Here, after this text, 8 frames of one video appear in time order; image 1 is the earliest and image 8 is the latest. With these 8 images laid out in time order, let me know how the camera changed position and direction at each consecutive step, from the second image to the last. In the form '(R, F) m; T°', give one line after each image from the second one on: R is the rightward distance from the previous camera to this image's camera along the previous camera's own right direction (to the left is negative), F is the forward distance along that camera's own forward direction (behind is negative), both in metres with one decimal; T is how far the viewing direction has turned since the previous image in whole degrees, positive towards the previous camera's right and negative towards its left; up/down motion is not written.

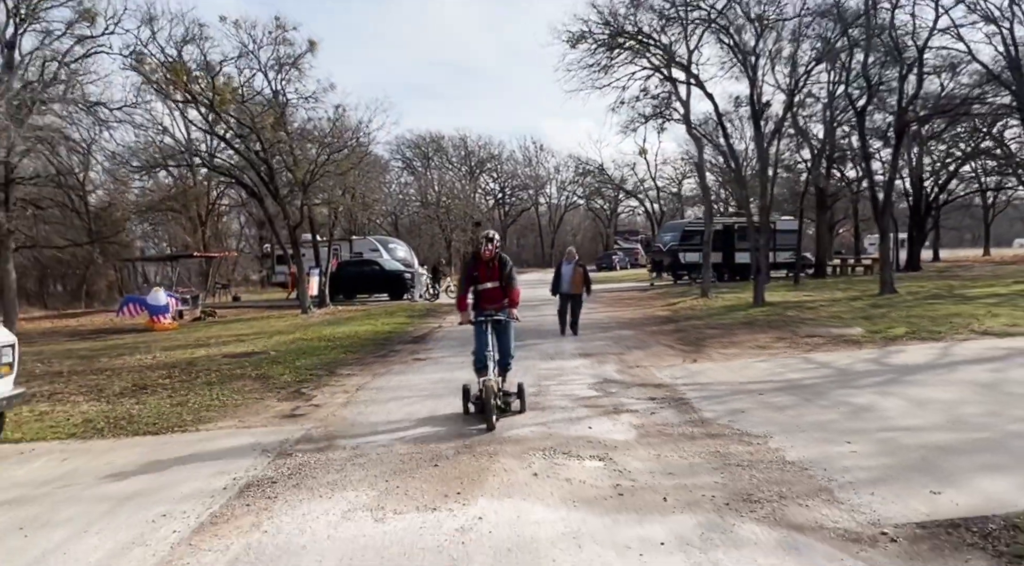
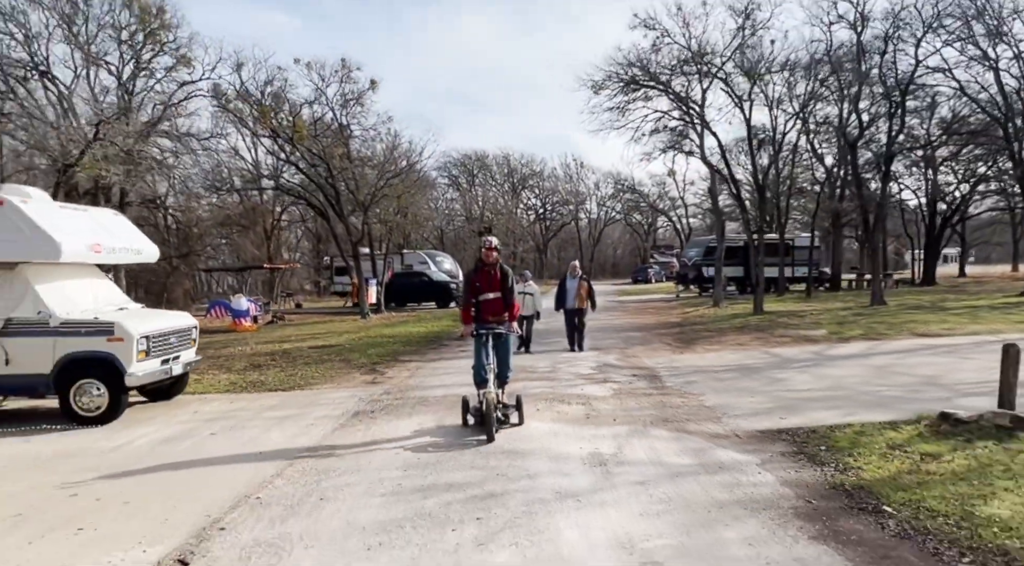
(+0.4, -3.4) m; -3°
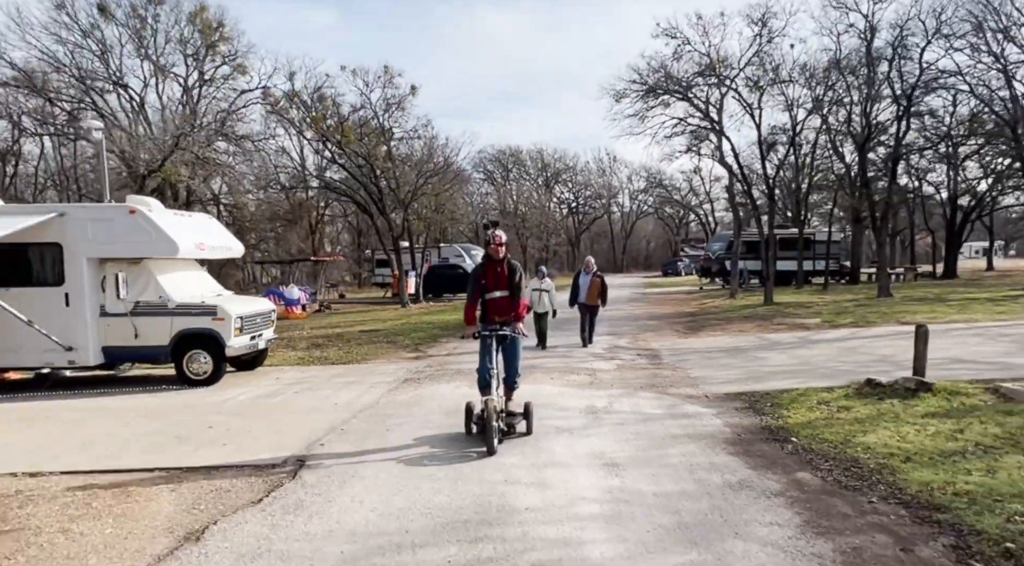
(+0.2, -2.2) m; -3°
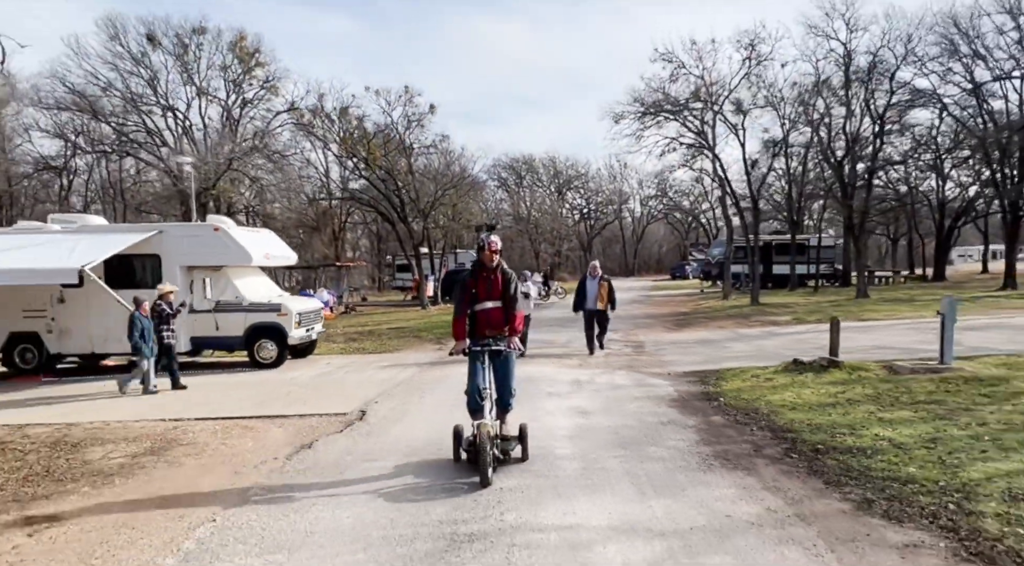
(+0.2, -2.7) m; -1°
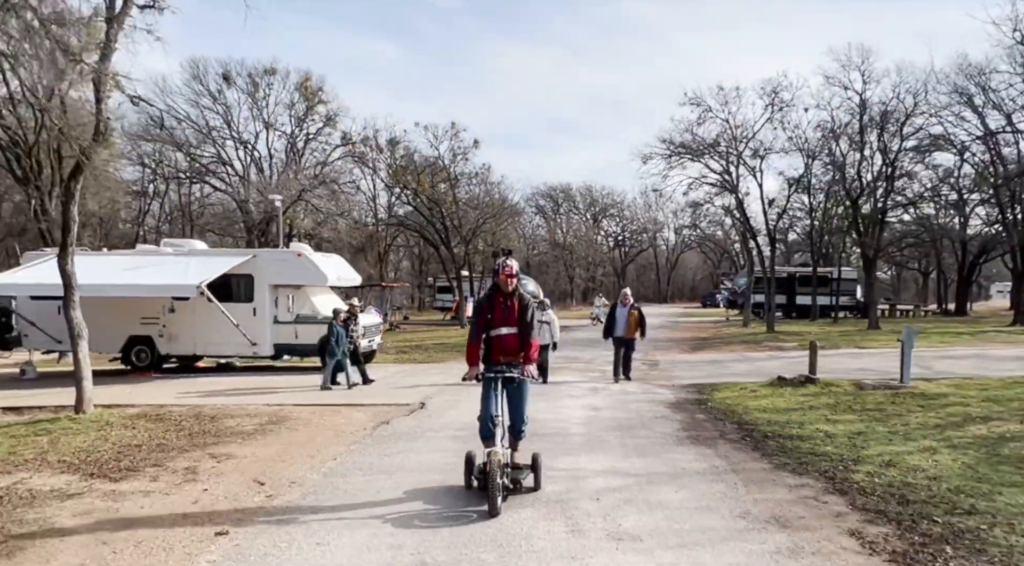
(+0.1, -2.6) m; -3°
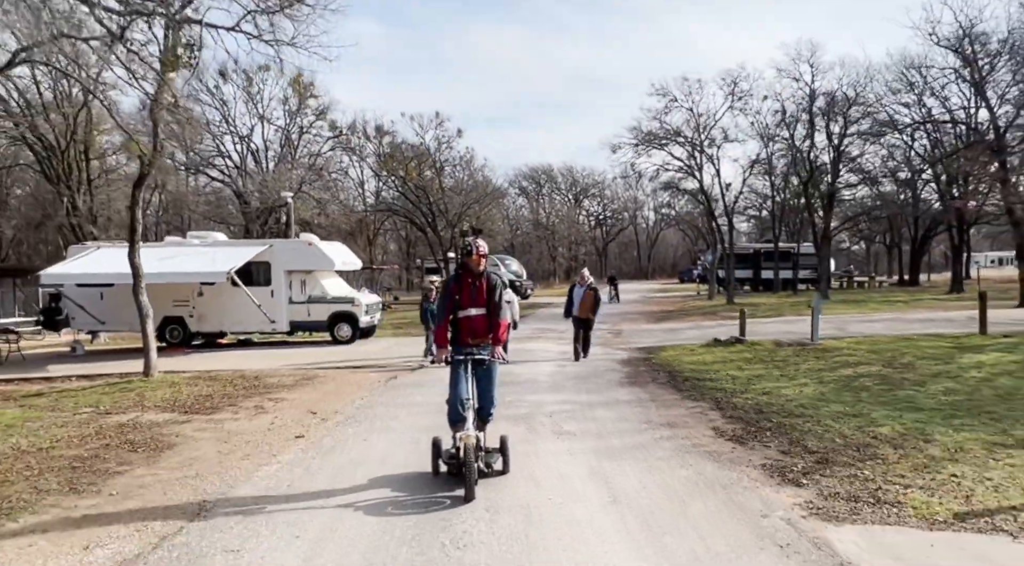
(+0.1, -2.8) m; +1°
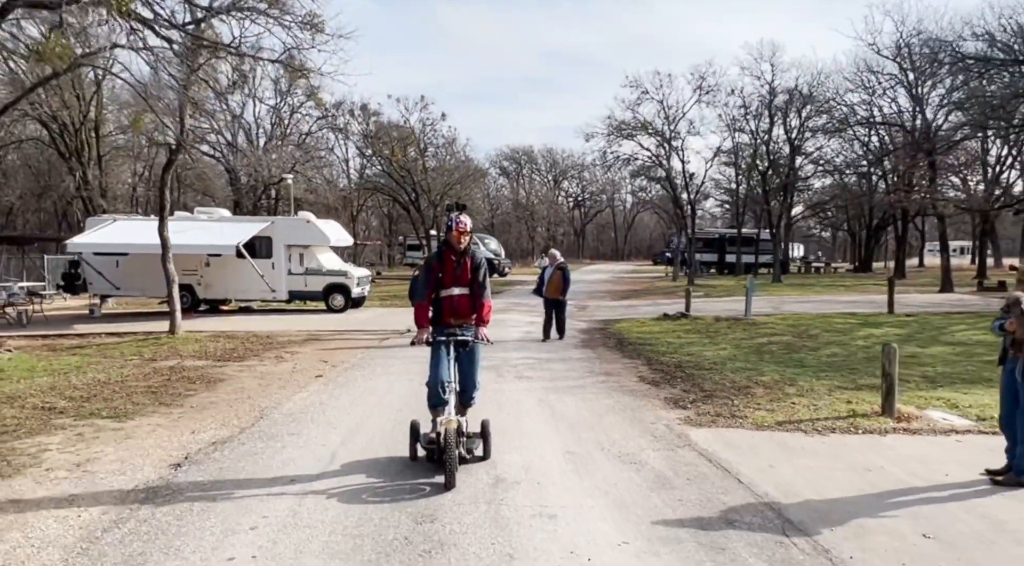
(+0.1, -2.4) m; +2°
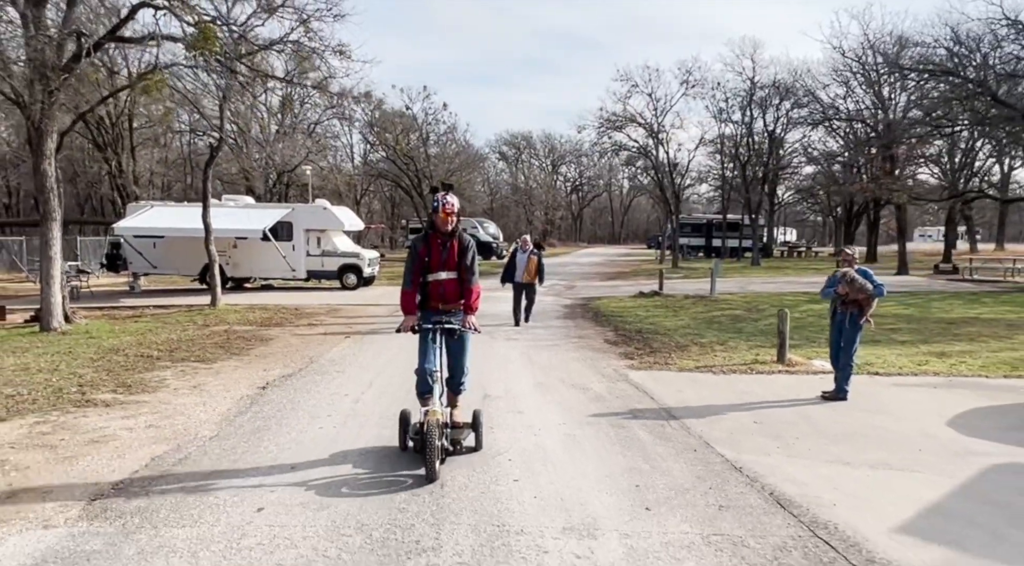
(+0.2, -2.6) m; 0°
